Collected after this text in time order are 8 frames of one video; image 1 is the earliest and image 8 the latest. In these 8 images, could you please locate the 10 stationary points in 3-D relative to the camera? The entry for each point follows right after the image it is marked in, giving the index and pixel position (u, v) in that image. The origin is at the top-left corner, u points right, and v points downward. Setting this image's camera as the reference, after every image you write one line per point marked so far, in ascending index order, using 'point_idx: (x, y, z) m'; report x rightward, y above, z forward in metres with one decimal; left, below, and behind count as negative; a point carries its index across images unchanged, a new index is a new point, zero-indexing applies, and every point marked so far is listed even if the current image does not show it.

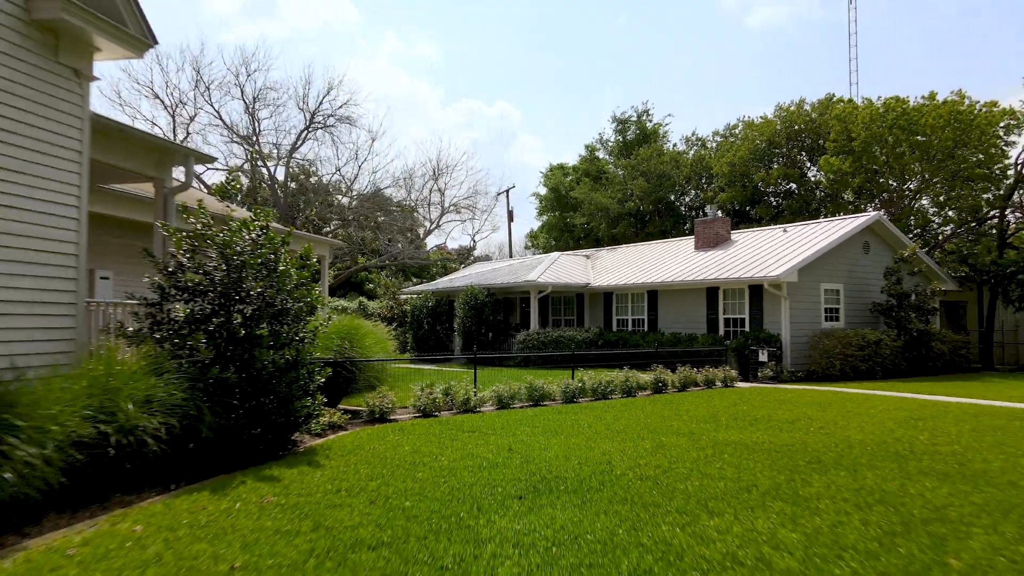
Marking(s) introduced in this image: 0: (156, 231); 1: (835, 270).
0: (-4.2, +0.6, +8.4) m
1: (+8.8, +0.5, +19.4) m
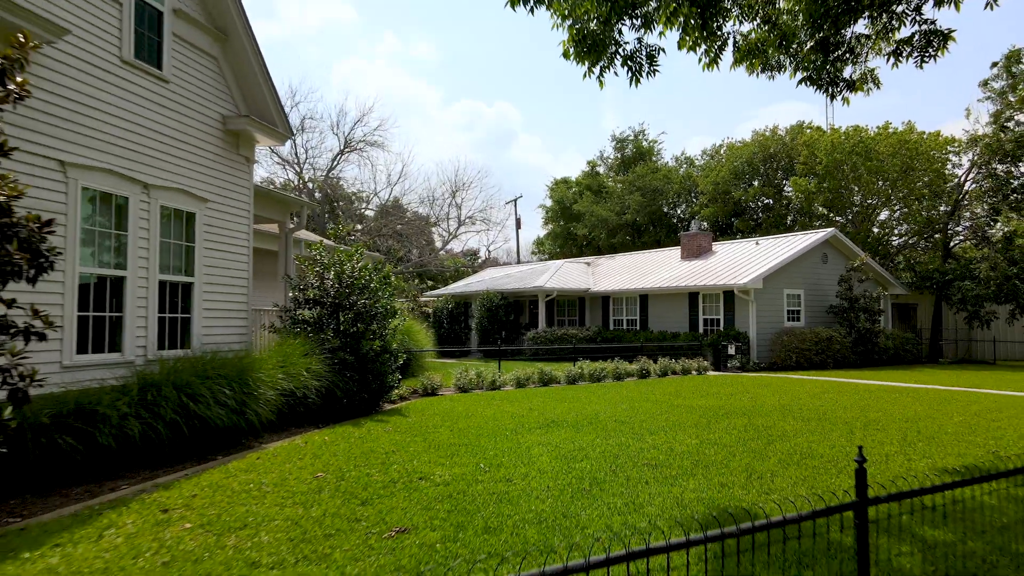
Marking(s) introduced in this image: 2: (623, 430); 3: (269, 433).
0: (-3.9, +0.5, +12.1) m
1: (+9.1, +0.3, +23.0) m
2: (+1.4, -1.8, +8.9) m
3: (-2.9, -1.8, +8.8) m
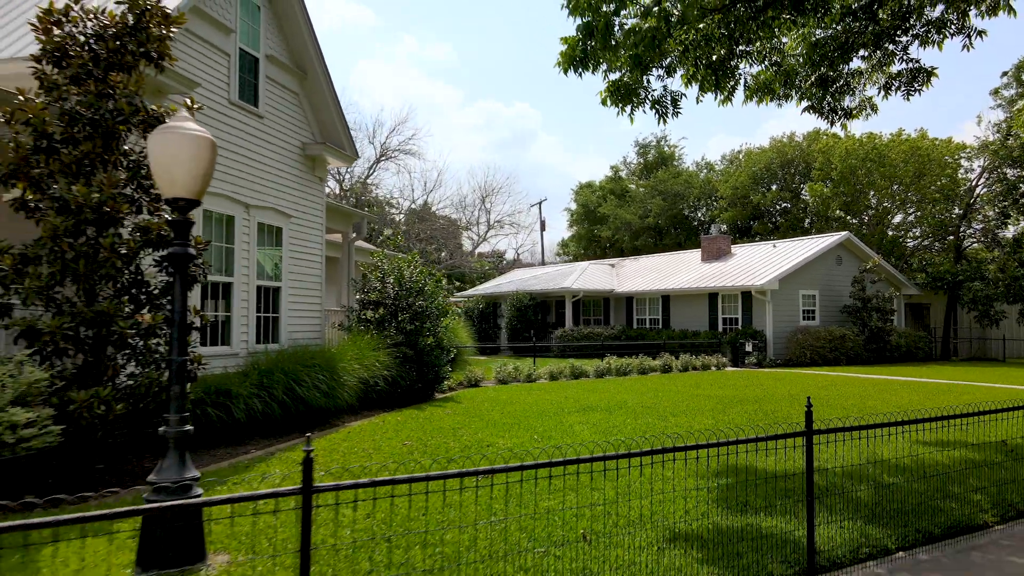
0: (-3.1, +0.4, +13.7) m
1: (+10.2, +0.3, +24.3) m
2: (+2.0, -1.8, +10.4) m
3: (-2.3, -1.8, +10.4) m
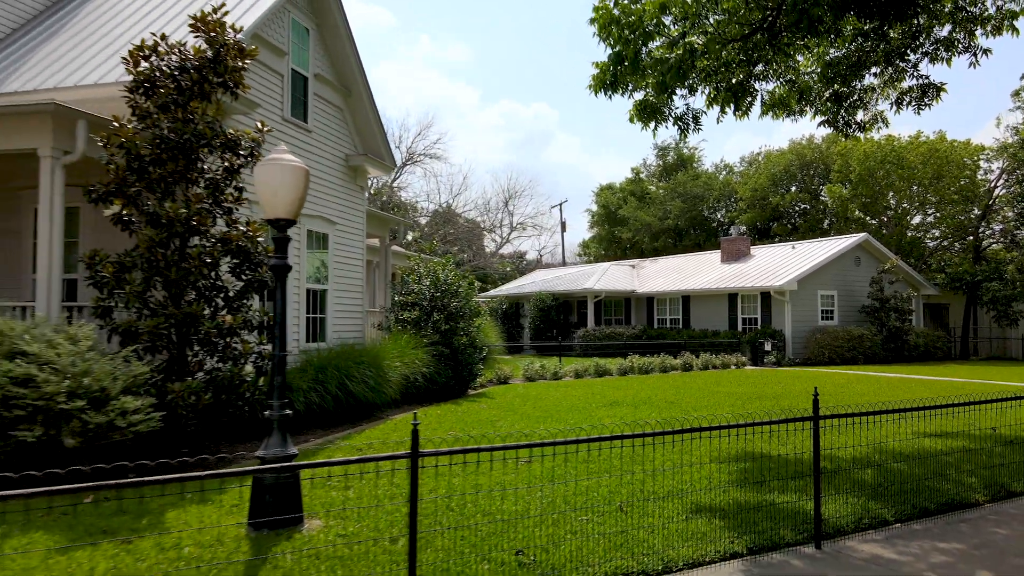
0: (-2.6, +0.4, +14.5) m
1: (+11.0, +0.3, +24.8) m
2: (+2.5, -1.9, +11.1) m
3: (-1.8, -1.9, +11.2) m
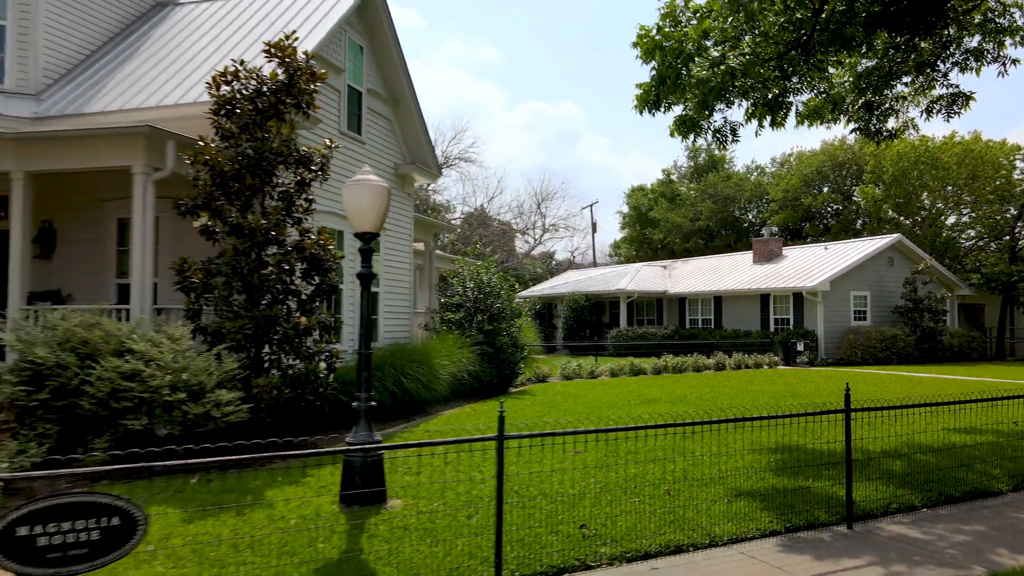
0: (-1.7, +0.3, +15.2) m
1: (+12.2, +0.3, +24.9) m
2: (+3.2, -1.9, +11.6) m
3: (-1.1, -1.9, +11.9) m
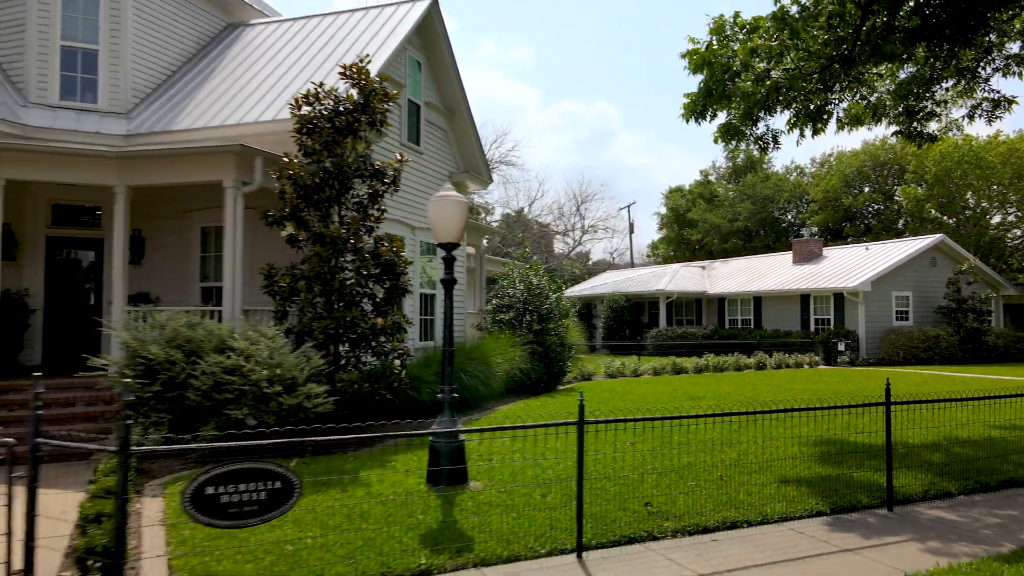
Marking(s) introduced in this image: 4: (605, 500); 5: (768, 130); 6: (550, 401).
0: (-0.7, +0.3, +15.9) m
1: (+13.7, +0.2, +25.0) m
2: (+4.1, -1.9, +12.0) m
3: (-0.2, -1.9, +12.5) m
4: (+0.7, -1.7, +5.7) m
5: (+3.7, +2.2, +10.2) m
6: (+0.7, -2.0, +12.5) m
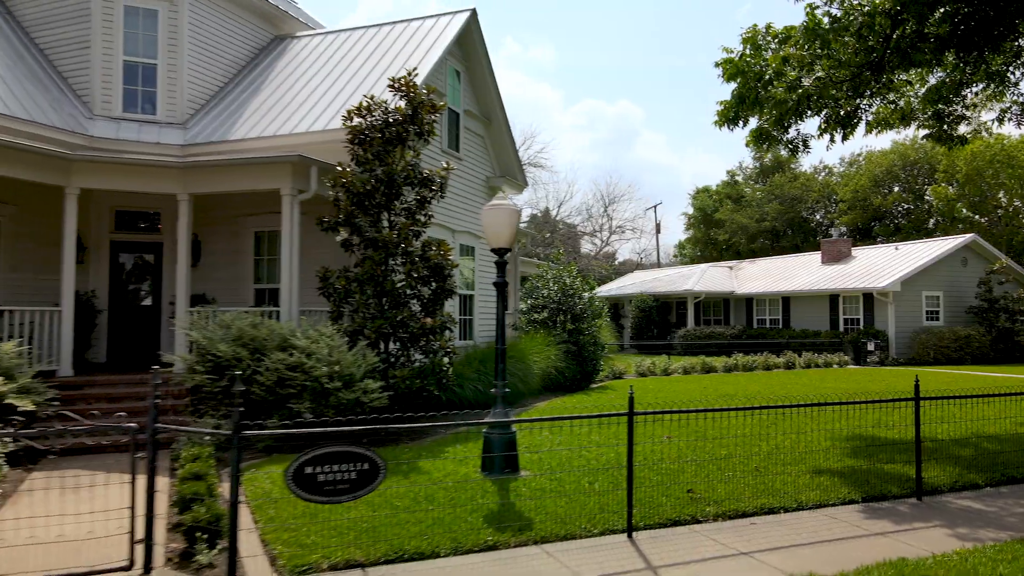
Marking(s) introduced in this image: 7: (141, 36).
0: (+0.1, +0.3, +16.4) m
1: (+14.7, +0.3, +24.9) m
2: (+4.7, -1.9, +12.3) m
3: (+0.4, -1.9, +13.0) m
4: (+1.2, -1.7, +6.1) m
5: (+4.2, +2.2, +10.6) m
6: (+1.3, -2.0, +12.9) m
7: (-6.4, +4.4, +12.3) m
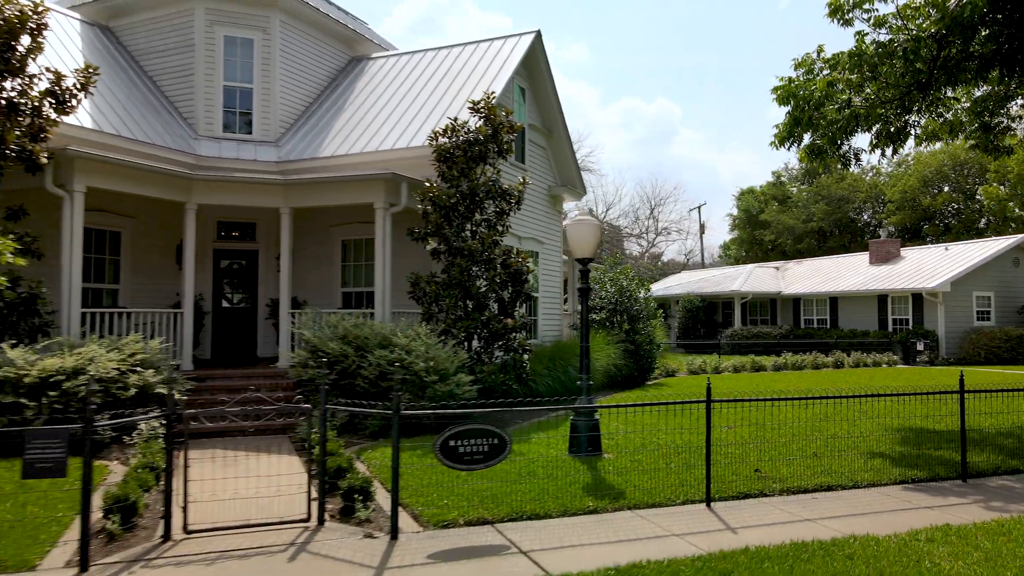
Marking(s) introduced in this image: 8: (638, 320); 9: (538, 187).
0: (+1.5, +0.2, +17.3) m
1: (+16.6, +0.2, +25.1) m
2: (+5.9, -2.0, +13.0) m
3: (+1.6, -2.0, +13.9) m
4: (+2.0, -1.8, +7.0) m
5: (+5.3, +2.2, +11.3) m
6: (+2.5, -2.0, +13.7) m
7: (-5.2, +4.3, +13.6) m
8: (+2.8, -0.7, +16.2) m
9: (+0.5, +2.1, +15.0) m
